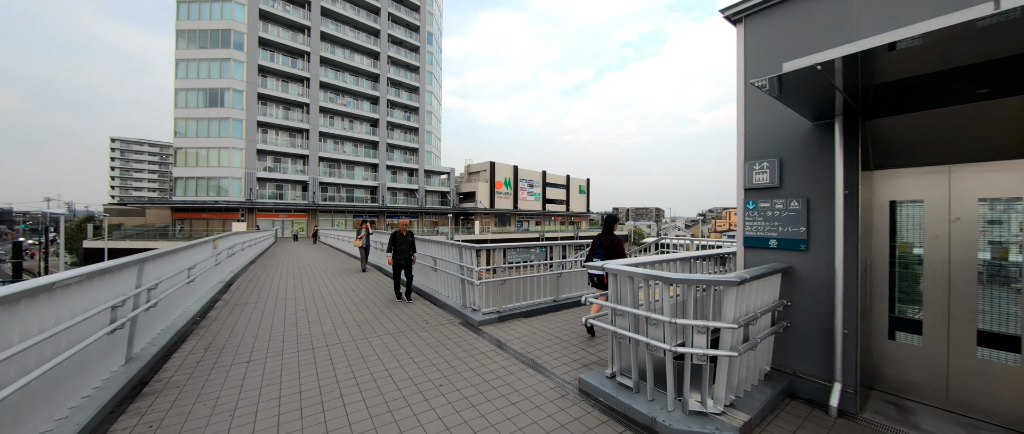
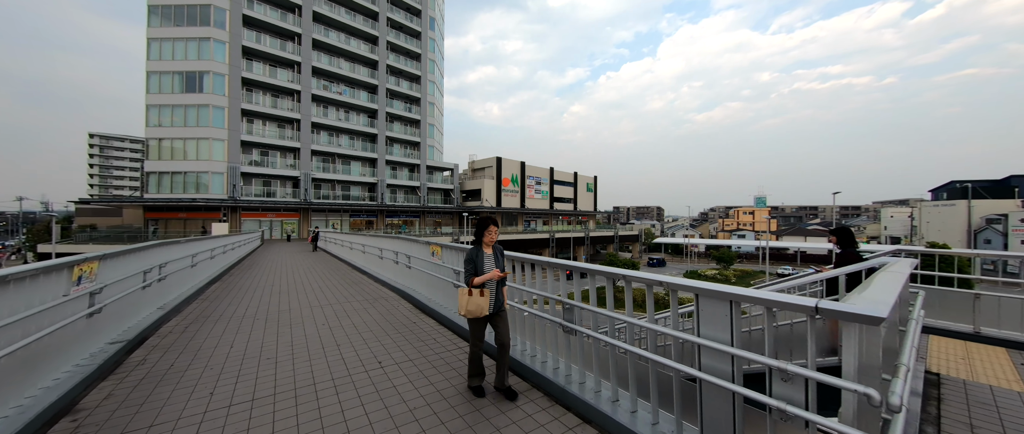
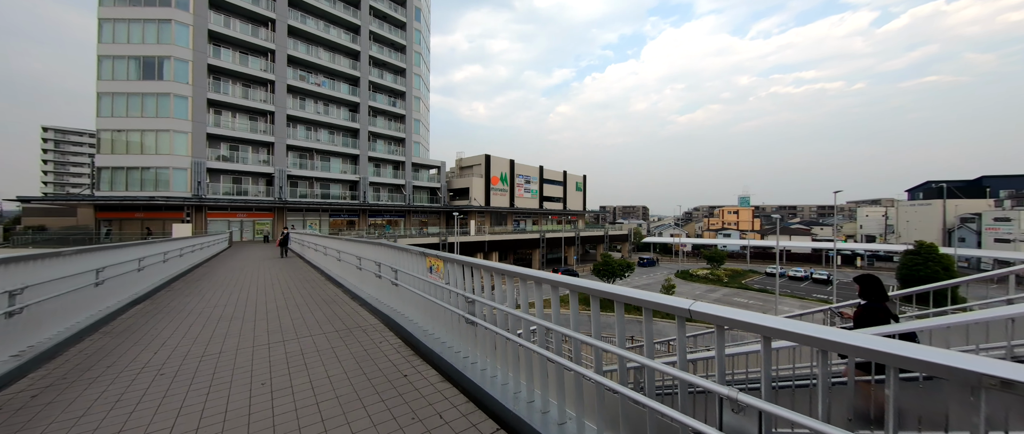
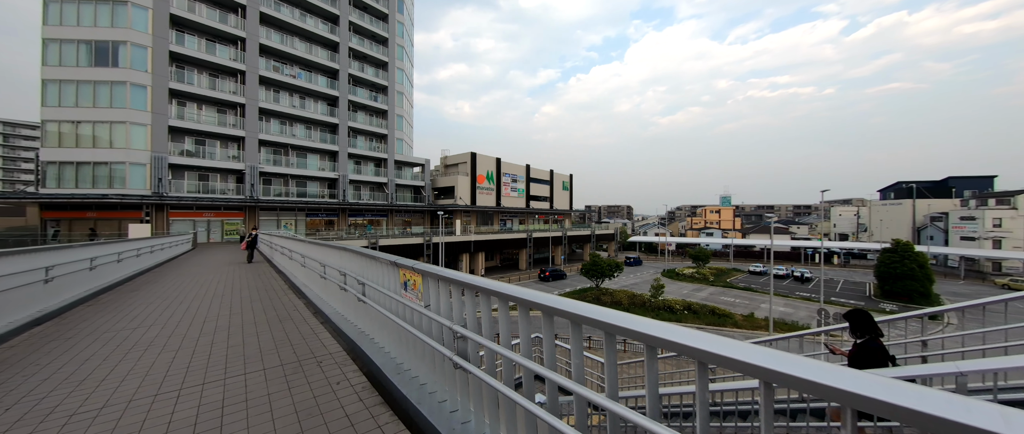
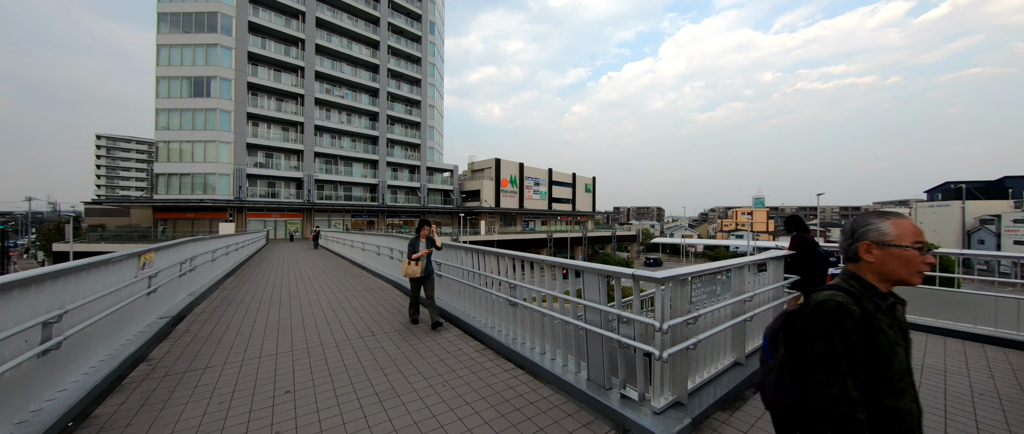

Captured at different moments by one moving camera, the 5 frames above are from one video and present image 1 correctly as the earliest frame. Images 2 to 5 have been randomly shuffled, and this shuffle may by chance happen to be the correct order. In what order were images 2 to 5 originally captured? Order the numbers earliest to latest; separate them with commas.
5, 2, 3, 4
